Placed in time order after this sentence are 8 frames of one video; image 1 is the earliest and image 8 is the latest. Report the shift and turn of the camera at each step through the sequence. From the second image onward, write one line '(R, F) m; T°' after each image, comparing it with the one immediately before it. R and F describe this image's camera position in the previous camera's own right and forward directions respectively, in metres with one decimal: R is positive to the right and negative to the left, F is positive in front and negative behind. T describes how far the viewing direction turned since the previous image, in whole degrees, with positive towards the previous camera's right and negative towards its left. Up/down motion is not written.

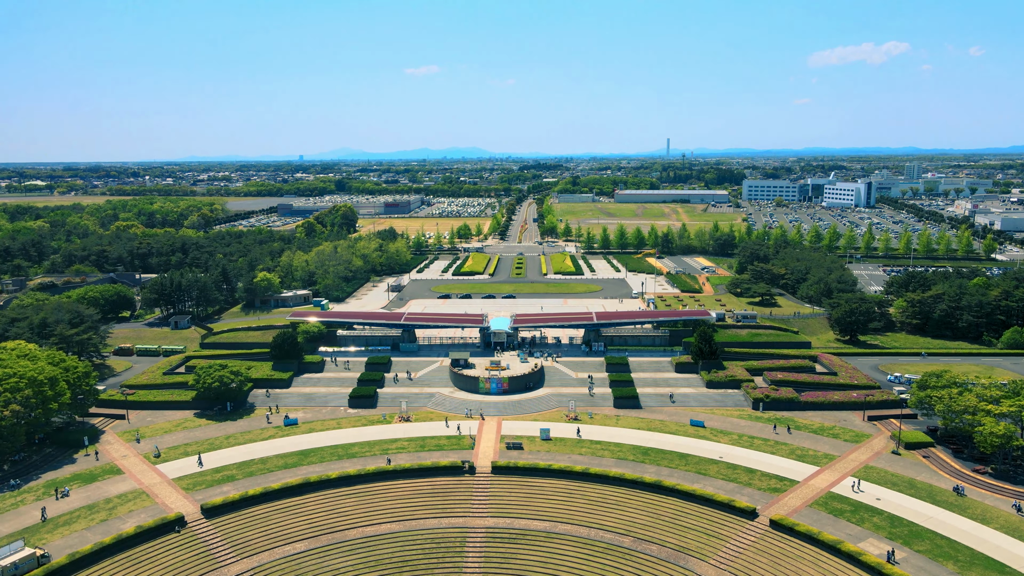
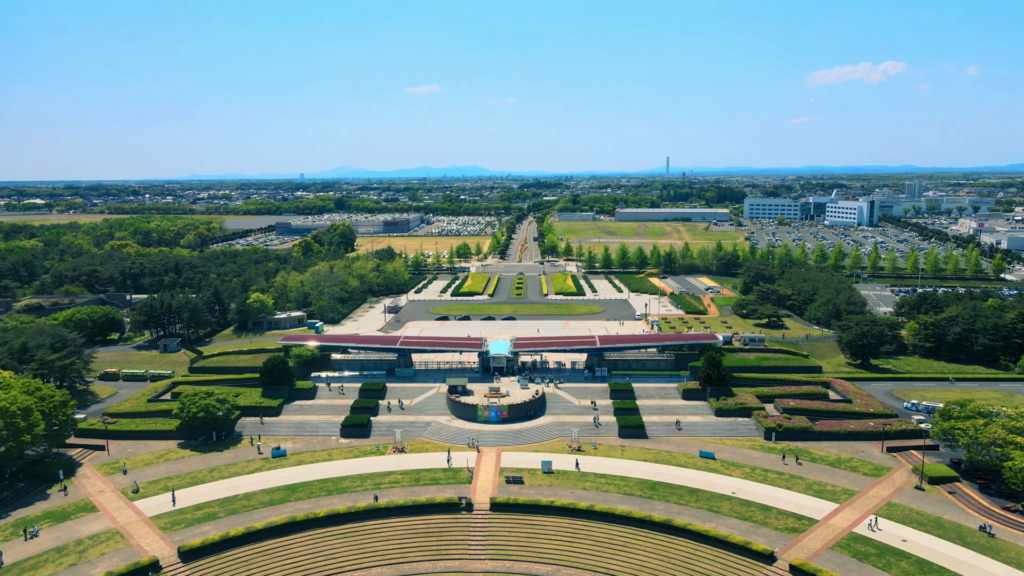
(0.0, +1.5) m; 0°
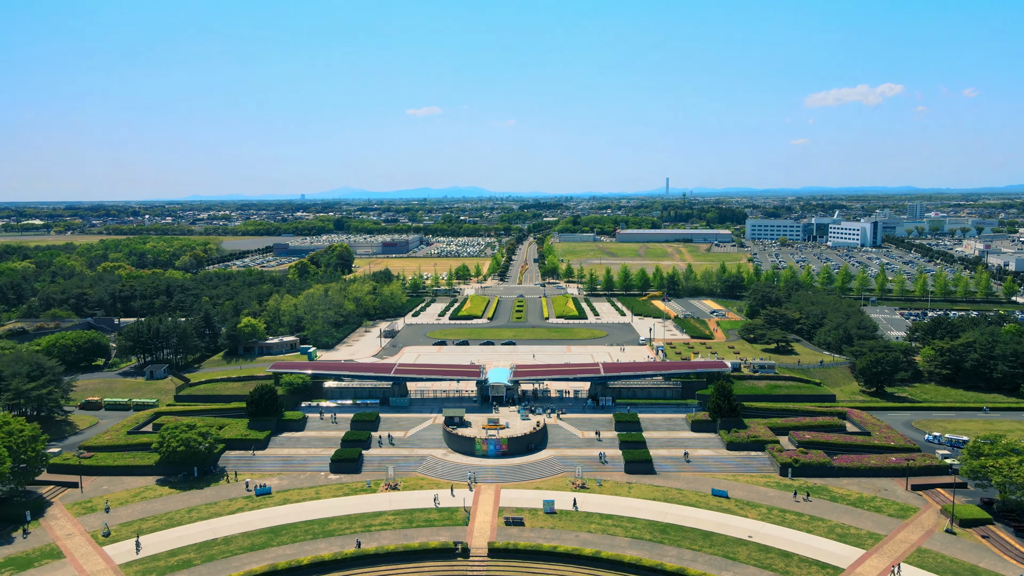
(0.0, +1.8) m; 0°
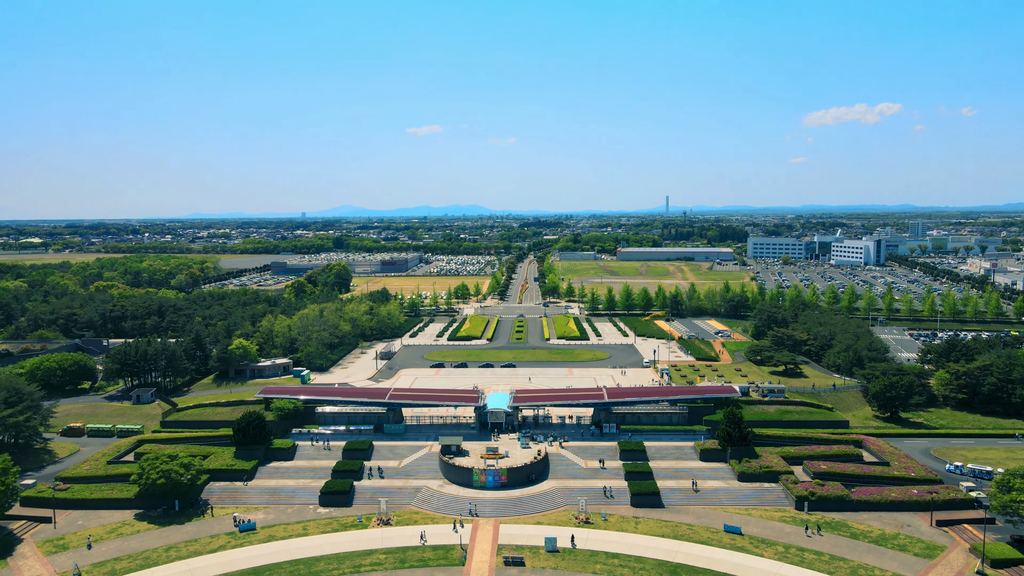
(0.0, +1.6) m; 0°
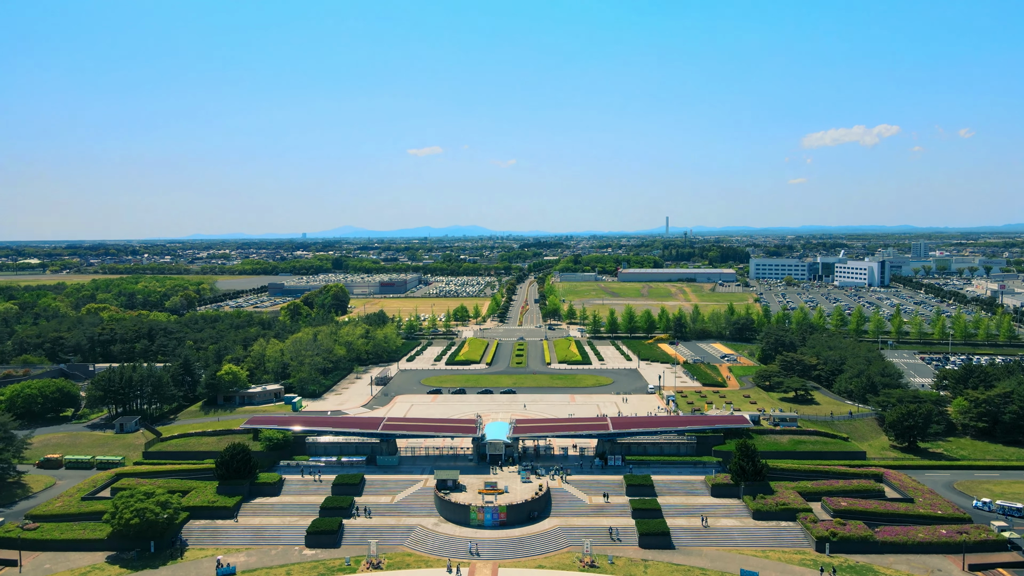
(0.0, +1.8) m; 0°
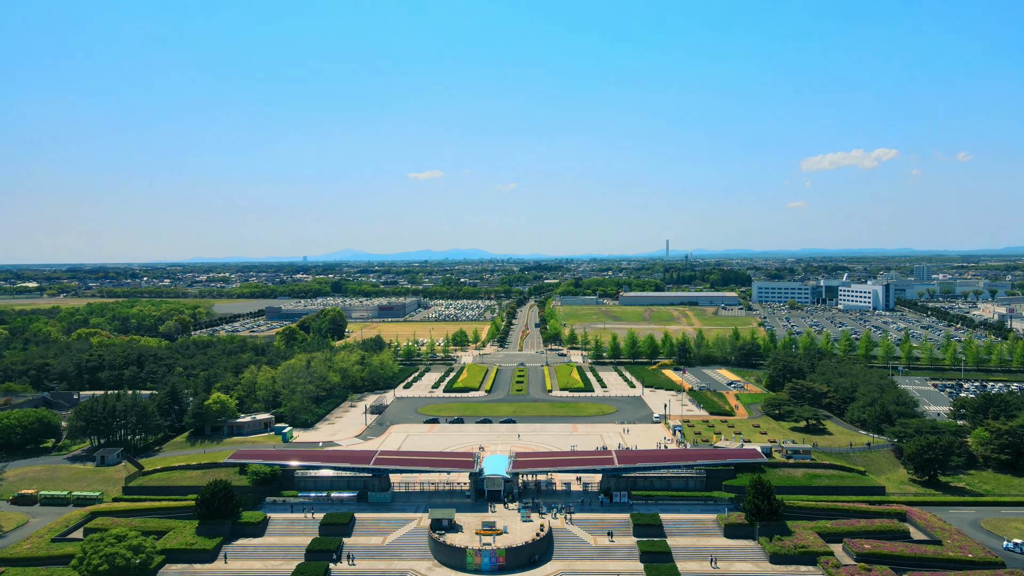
(0.0, +1.8) m; 0°
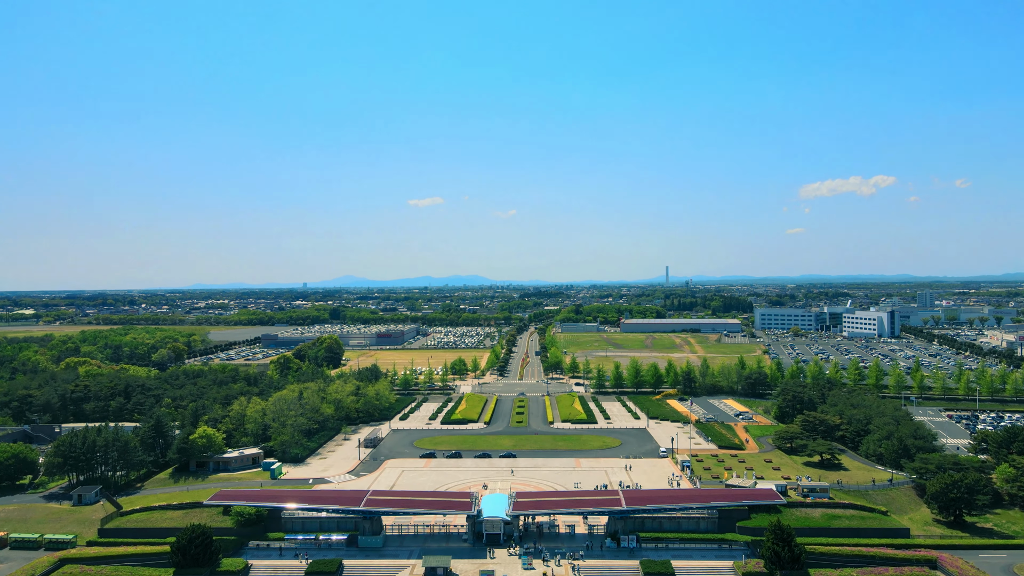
(0.0, +1.9) m; 0°
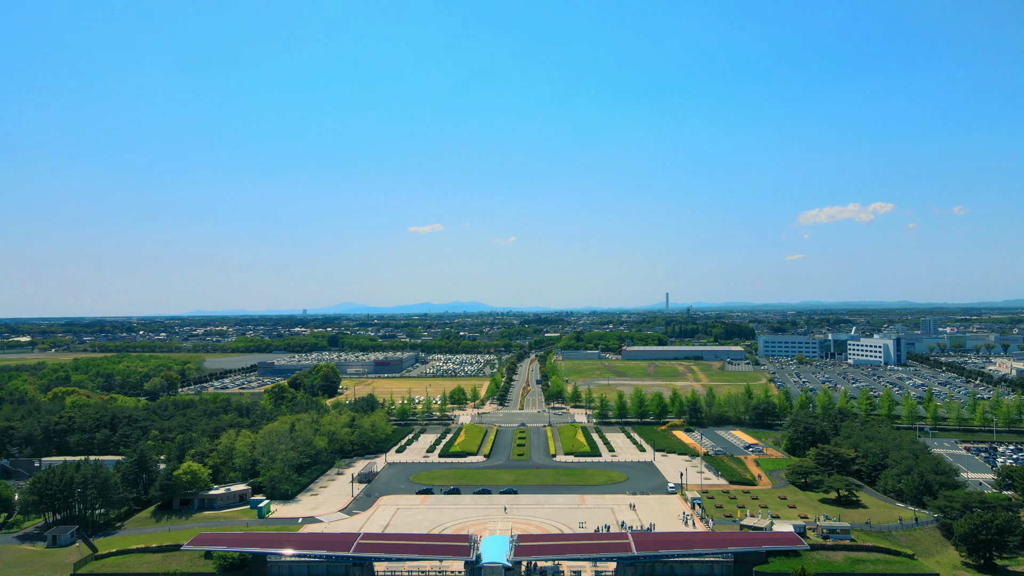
(-0.1, +1.9) m; 0°
